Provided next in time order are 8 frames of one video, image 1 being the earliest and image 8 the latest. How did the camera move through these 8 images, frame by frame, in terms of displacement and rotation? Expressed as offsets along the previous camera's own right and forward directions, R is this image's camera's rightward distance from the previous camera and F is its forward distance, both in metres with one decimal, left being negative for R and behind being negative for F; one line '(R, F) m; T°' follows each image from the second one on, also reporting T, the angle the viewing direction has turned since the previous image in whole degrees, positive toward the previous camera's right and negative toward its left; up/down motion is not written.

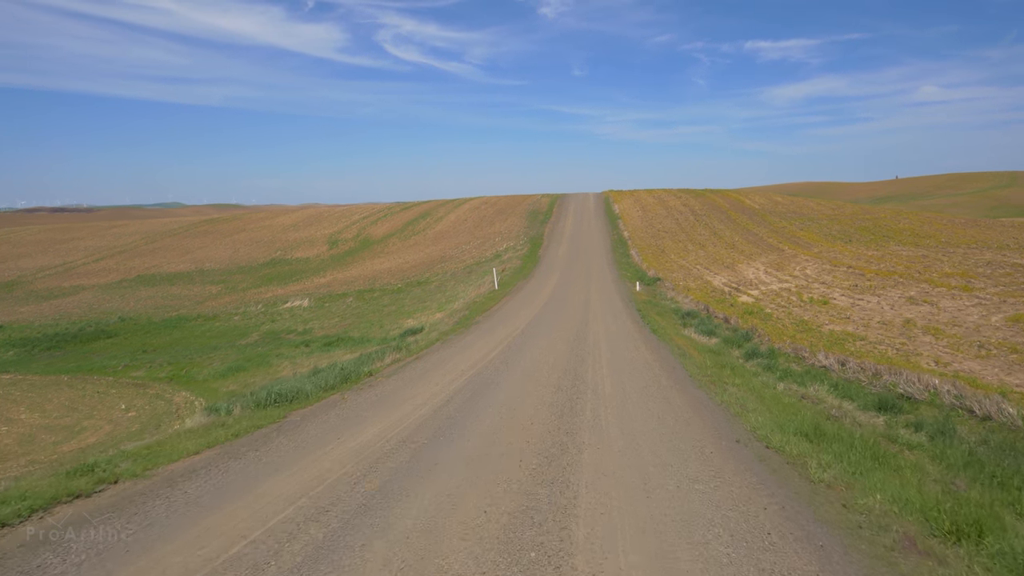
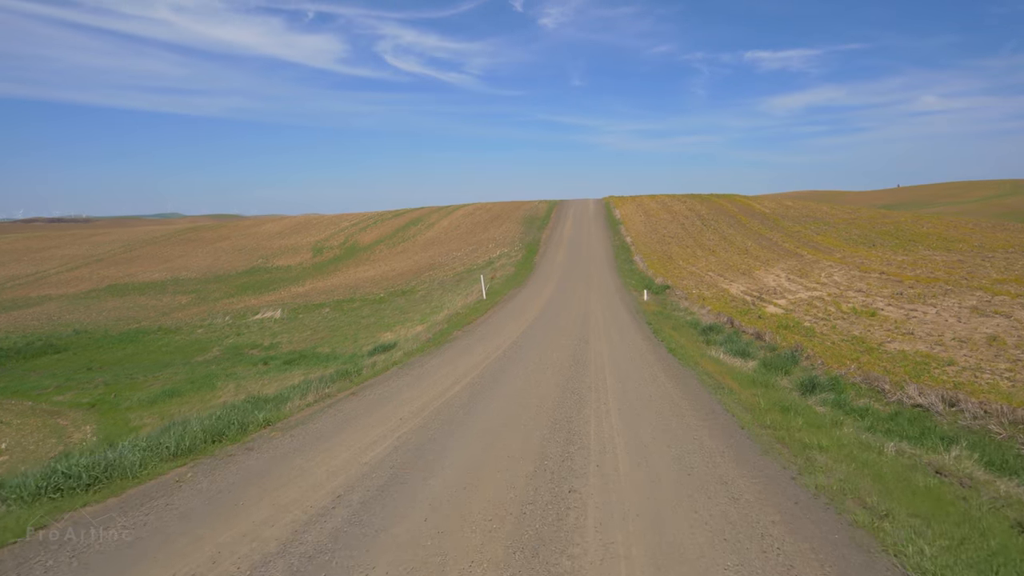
(+0.5, +3.8) m; 0°
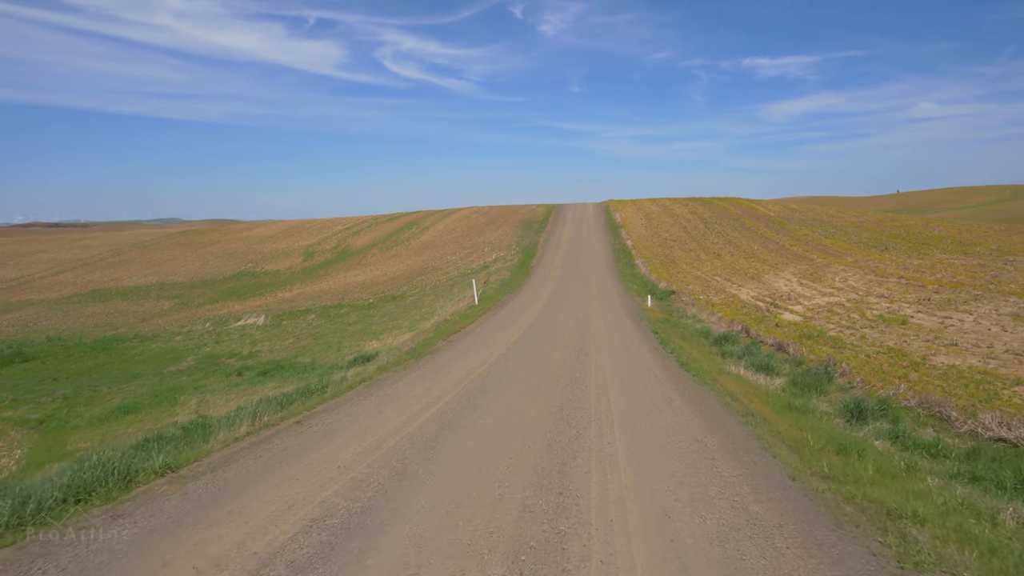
(+0.3, +1.9) m; 0°
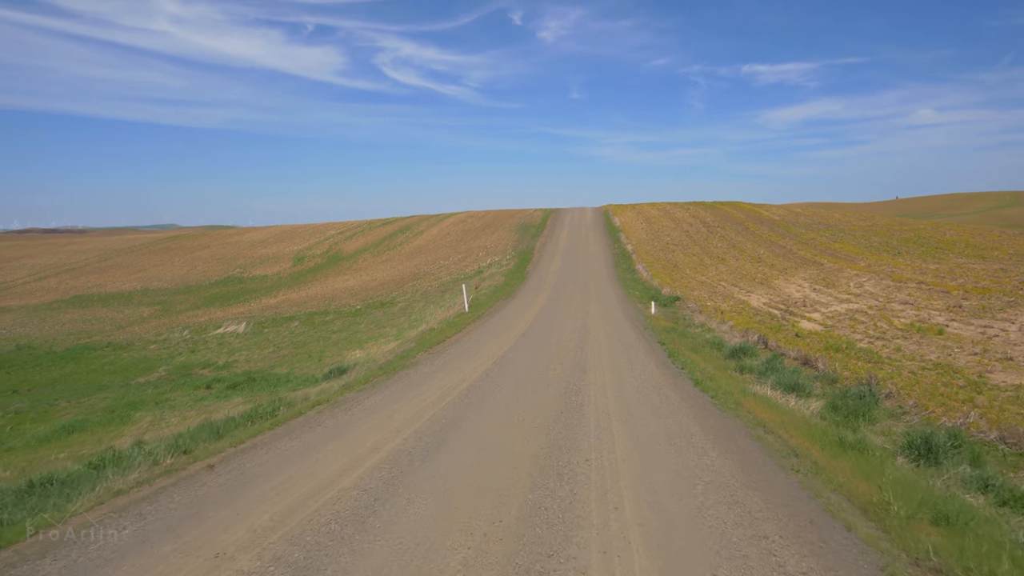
(+0.3, +1.9) m; 0°
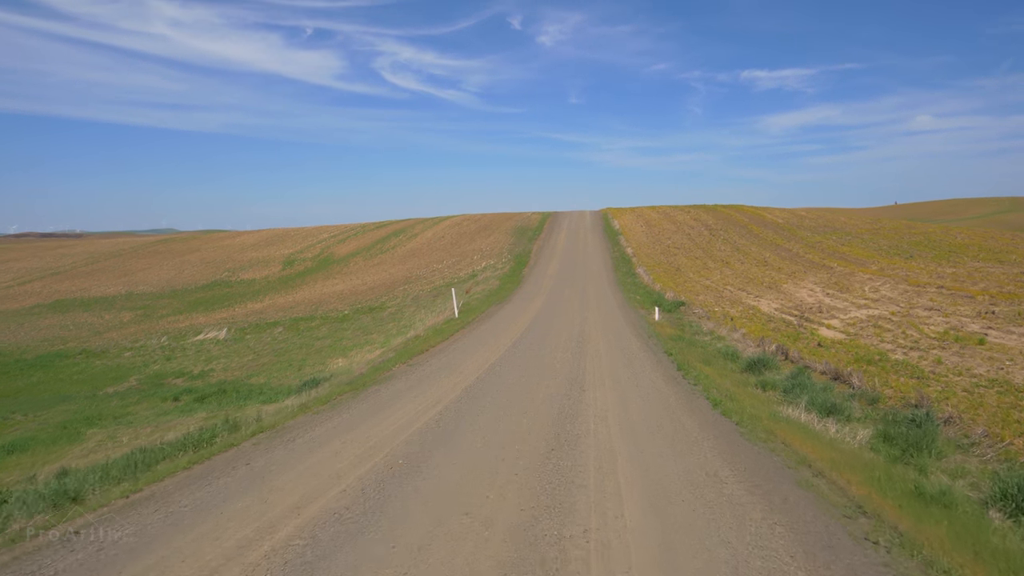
(+0.2, +1.6) m; 0°
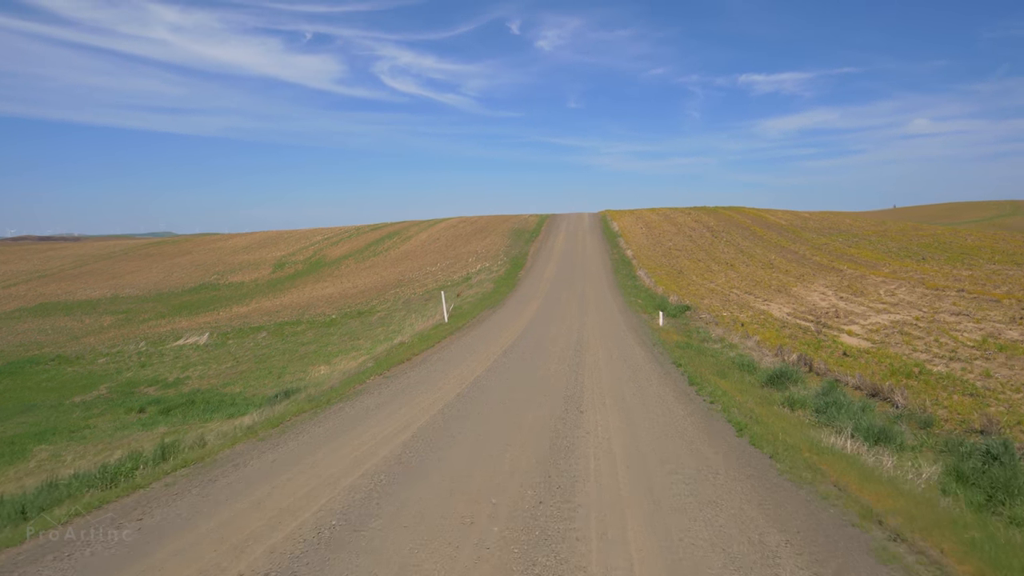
(+0.2, +1.5) m; 0°
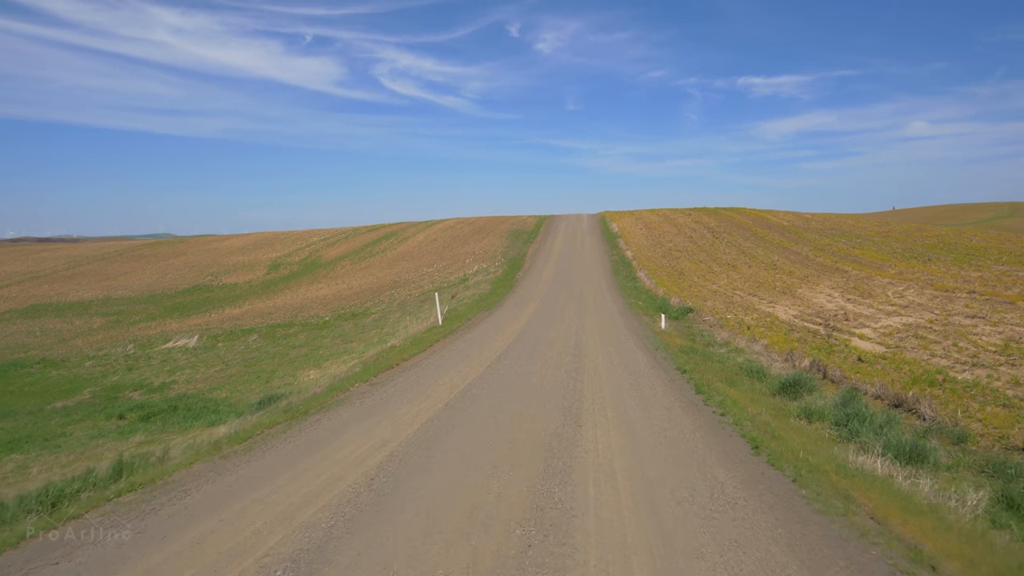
(+0.1, +0.7) m; 0°
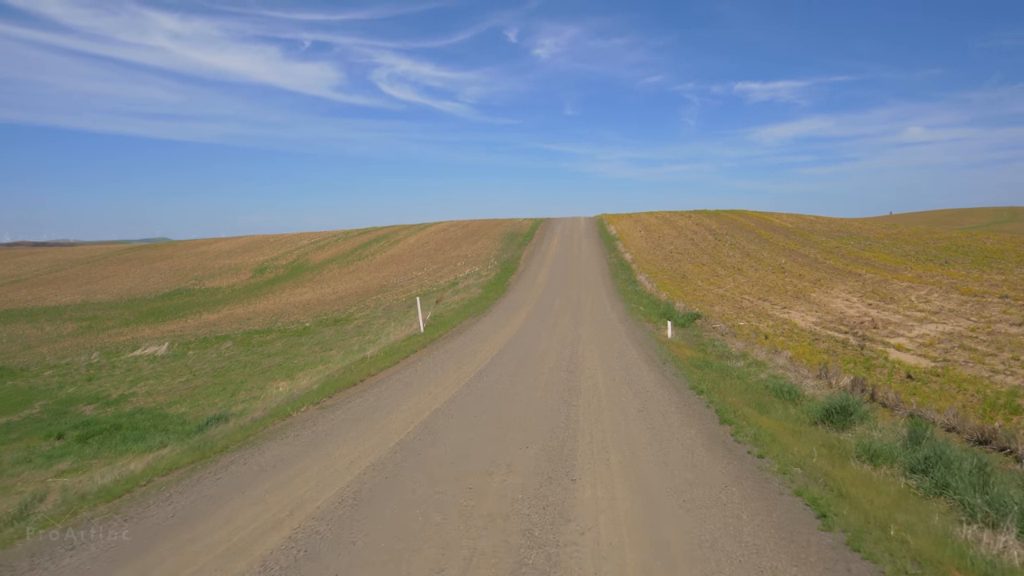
(+0.3, +2.0) m; 0°
